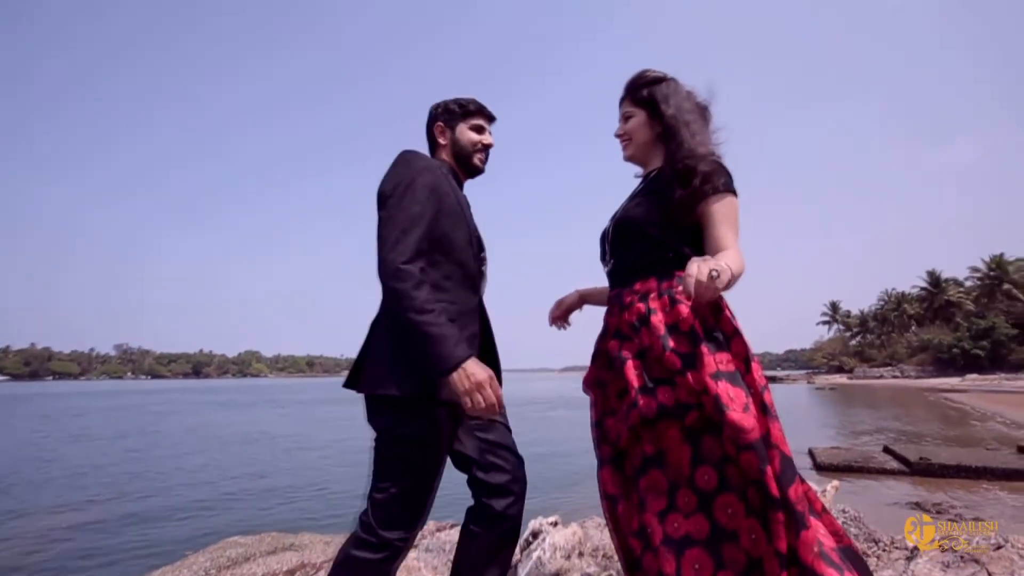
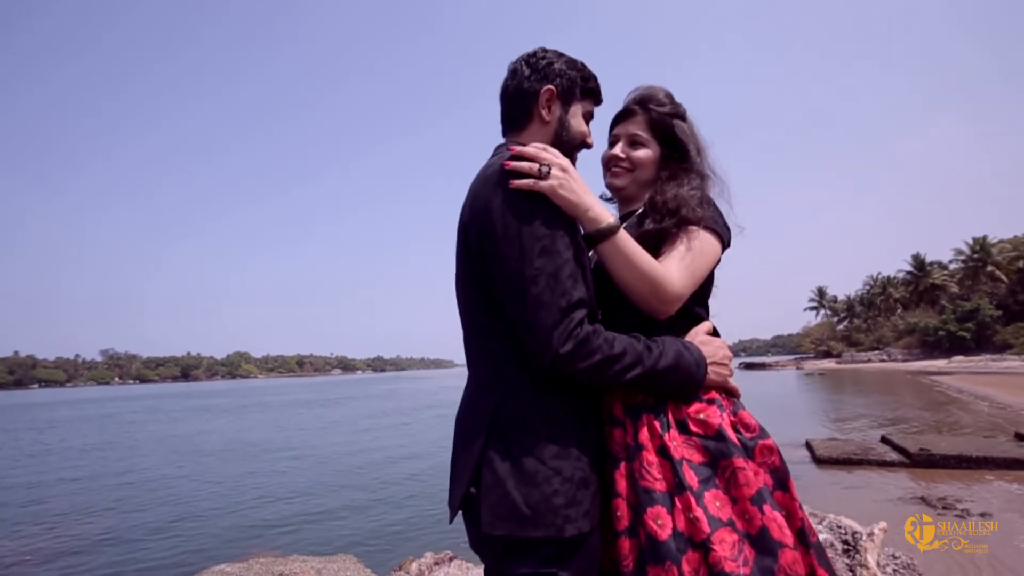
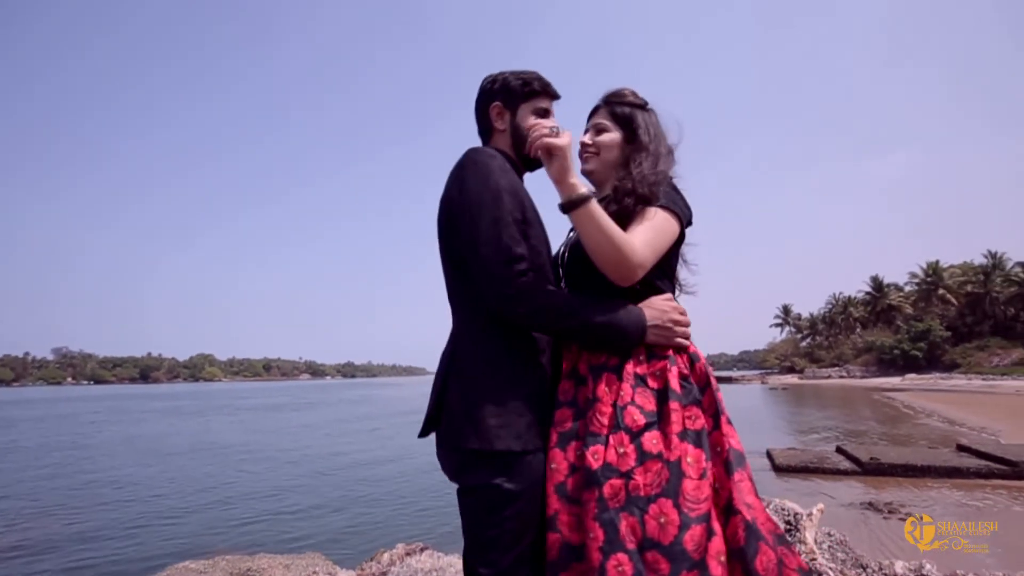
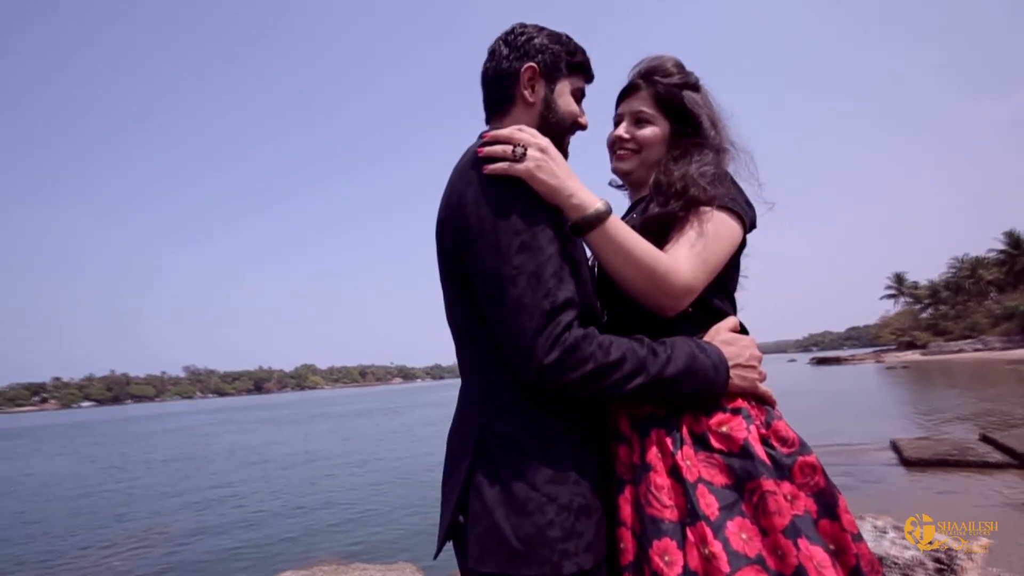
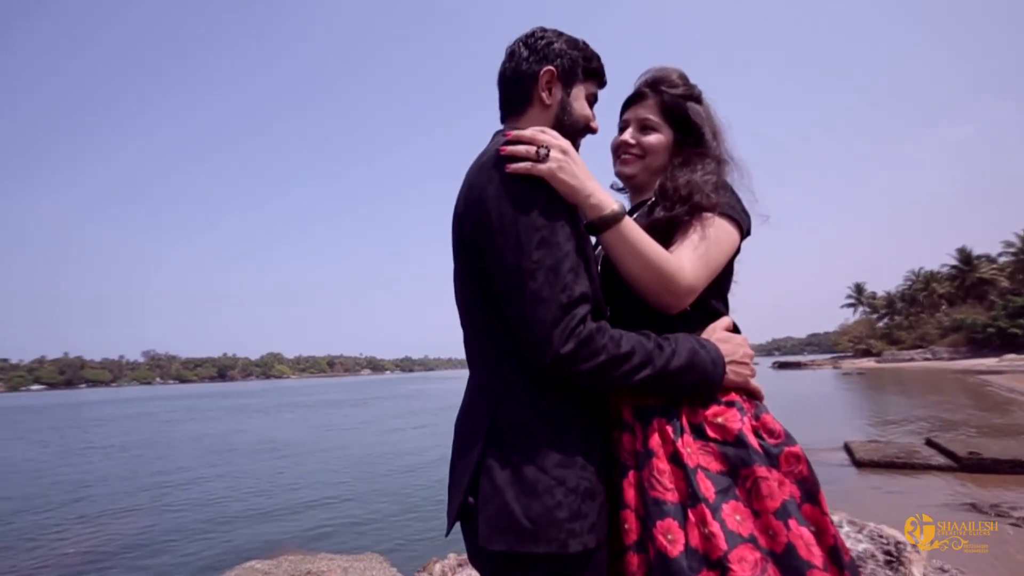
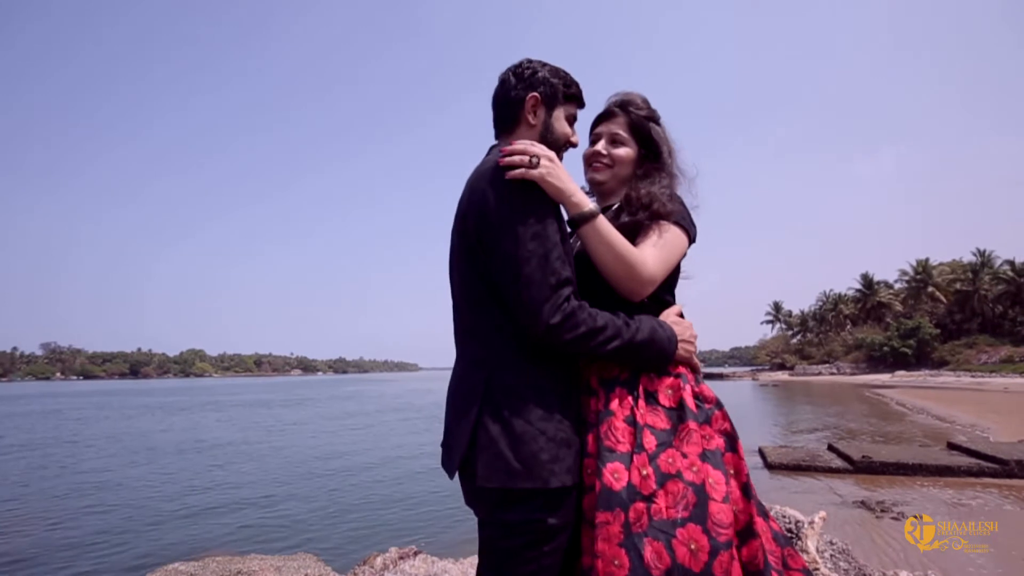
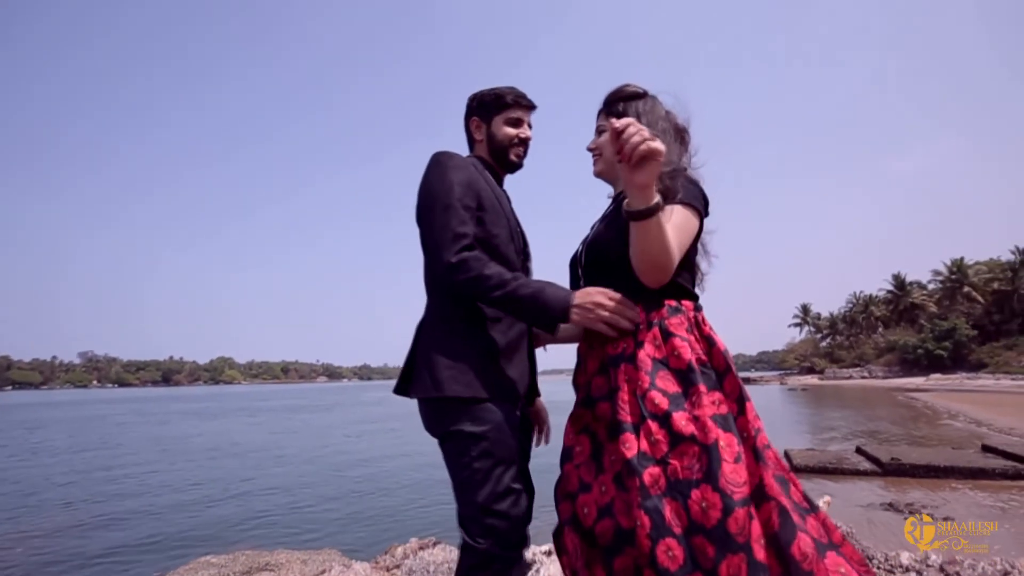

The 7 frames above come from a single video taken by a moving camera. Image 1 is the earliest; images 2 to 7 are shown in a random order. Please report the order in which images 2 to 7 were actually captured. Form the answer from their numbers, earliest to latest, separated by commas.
7, 3, 6, 2, 5, 4
